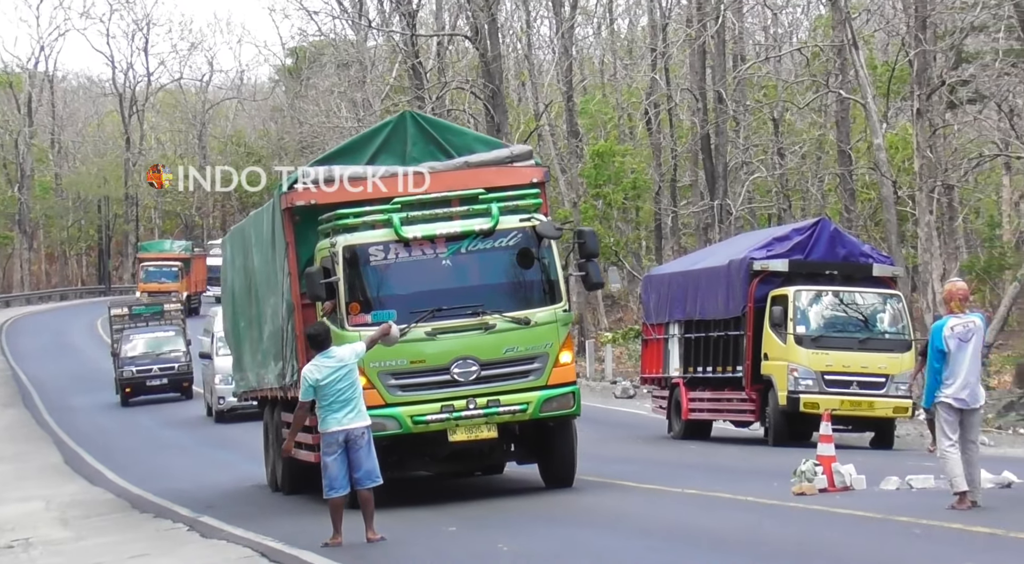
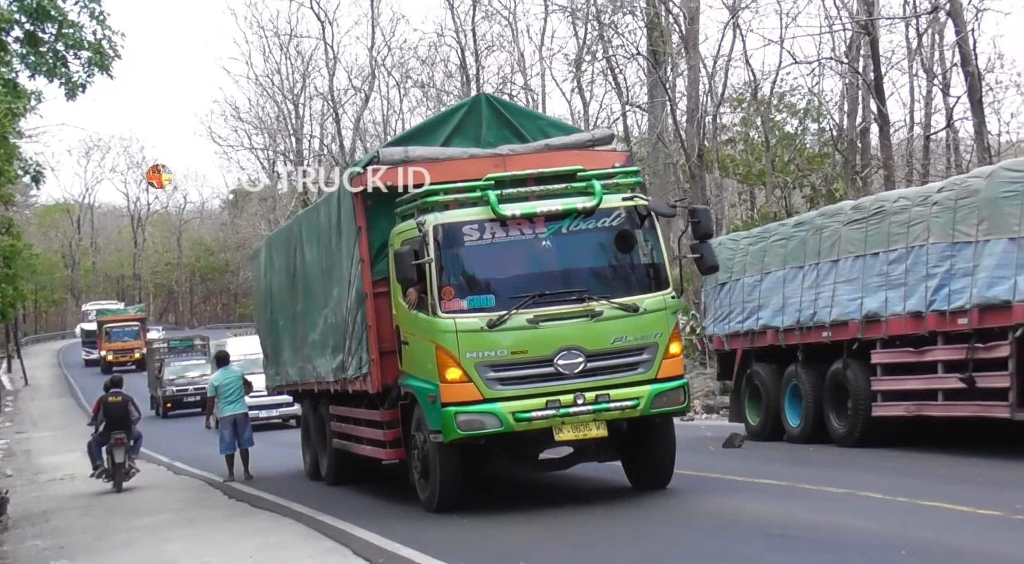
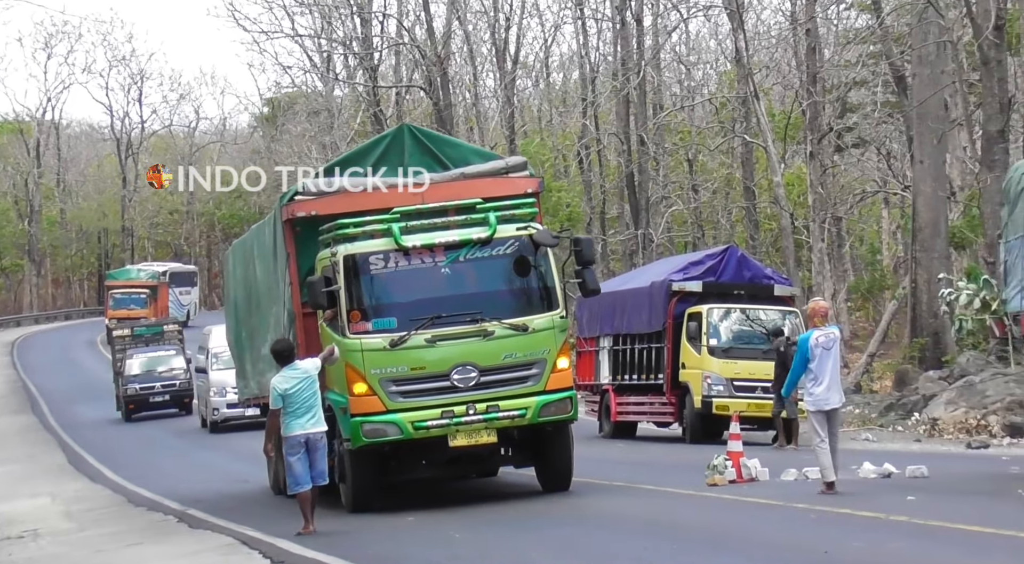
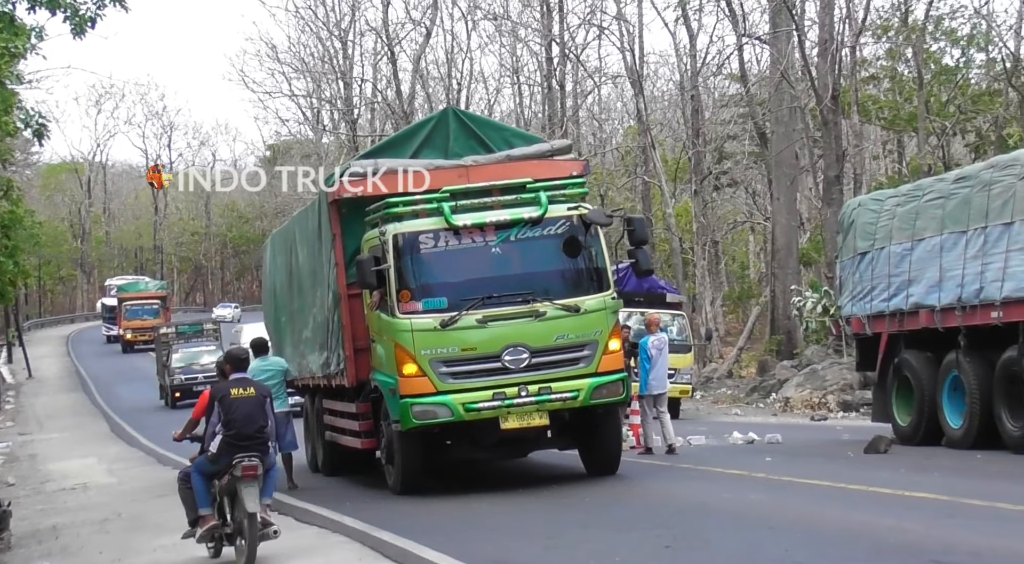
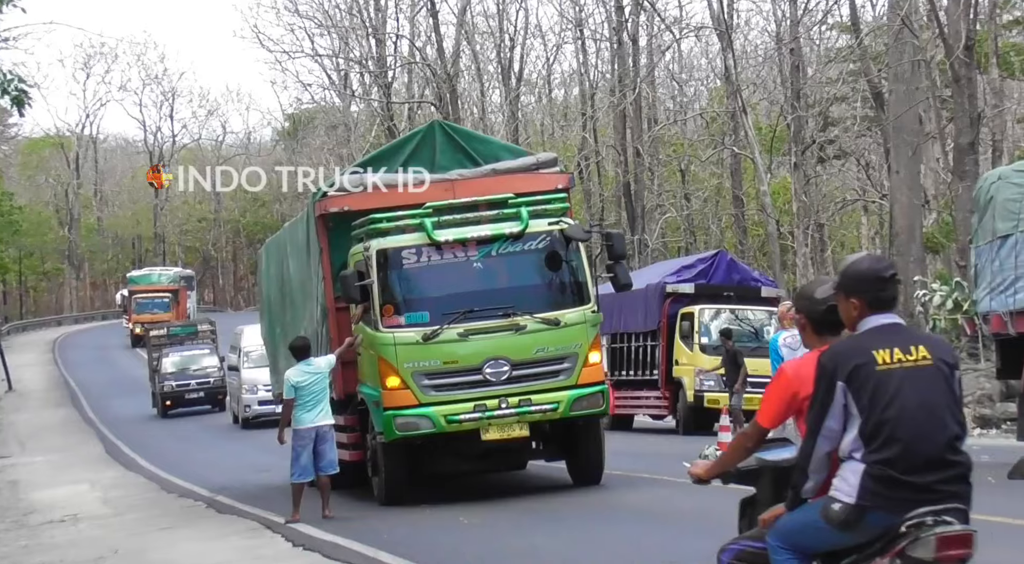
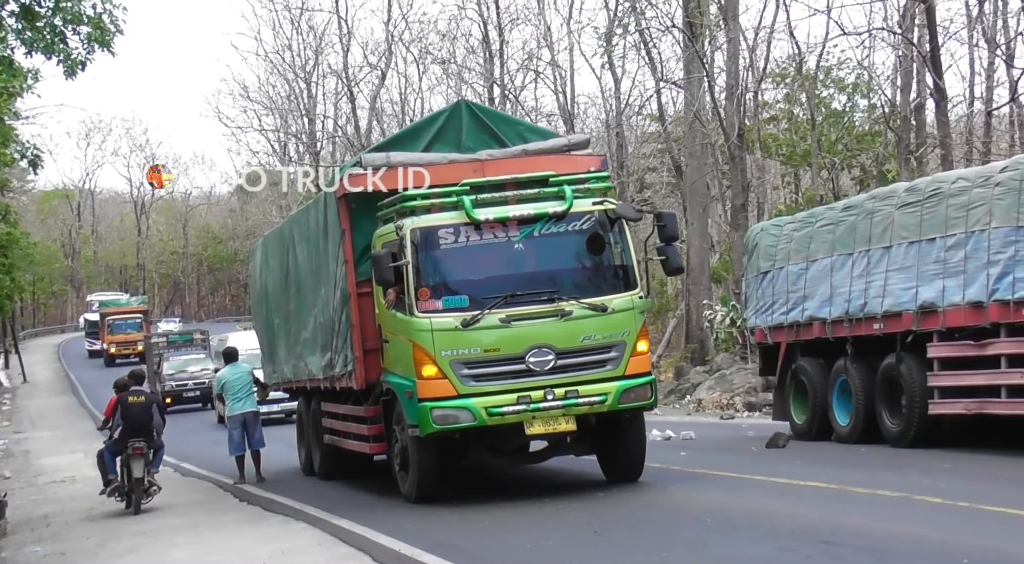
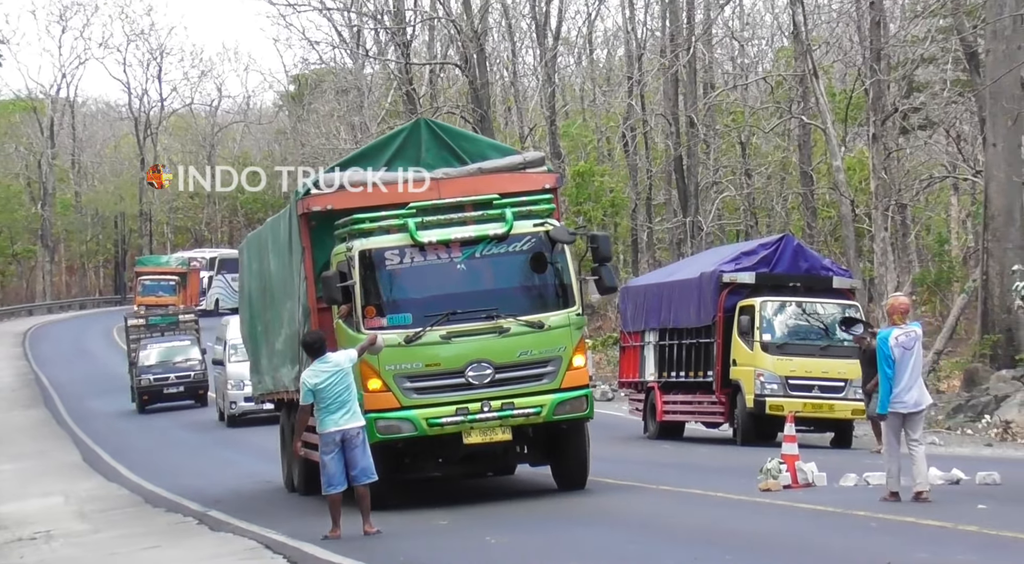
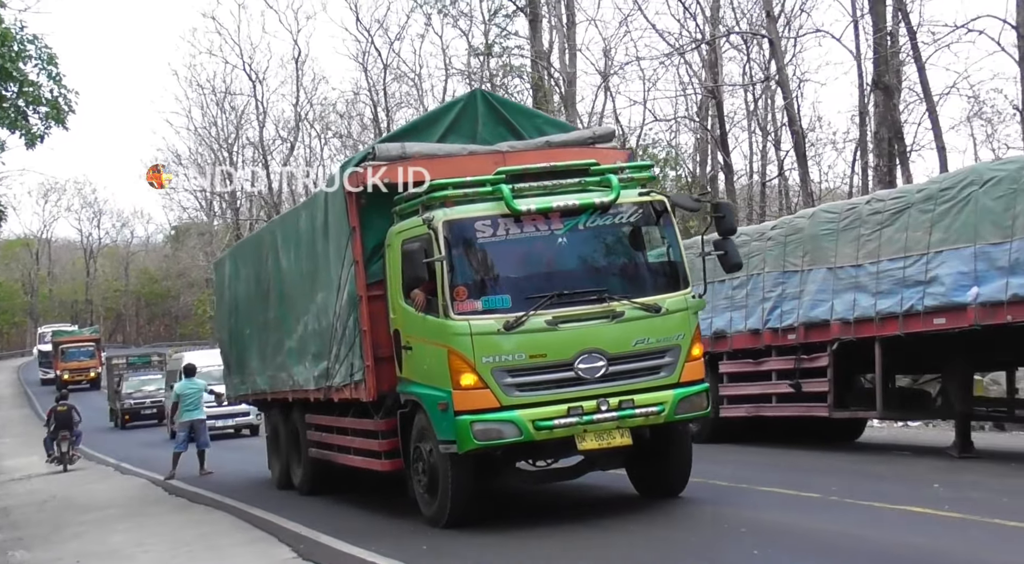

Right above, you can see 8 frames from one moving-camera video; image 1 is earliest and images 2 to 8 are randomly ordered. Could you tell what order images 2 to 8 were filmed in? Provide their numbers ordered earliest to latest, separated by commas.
7, 3, 5, 4, 6, 2, 8
